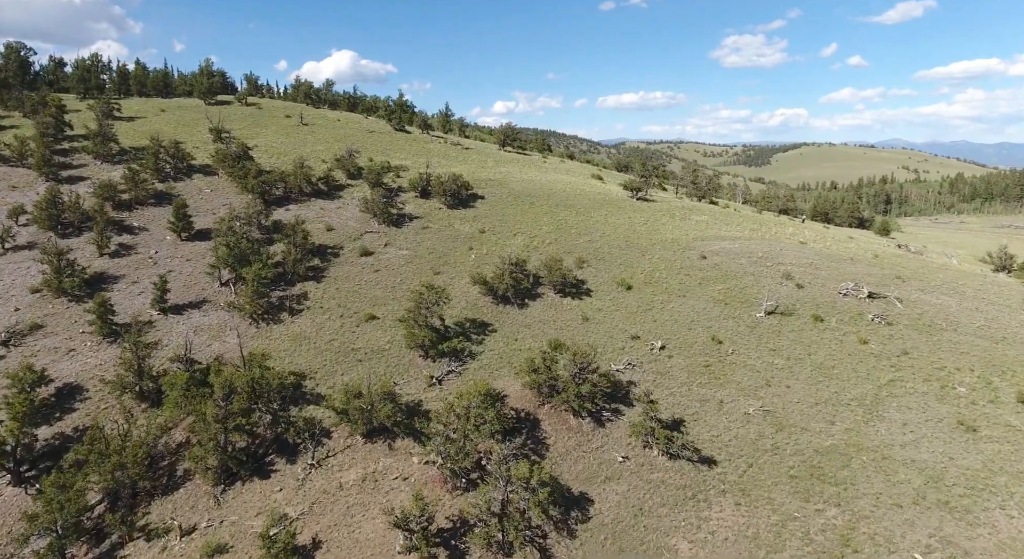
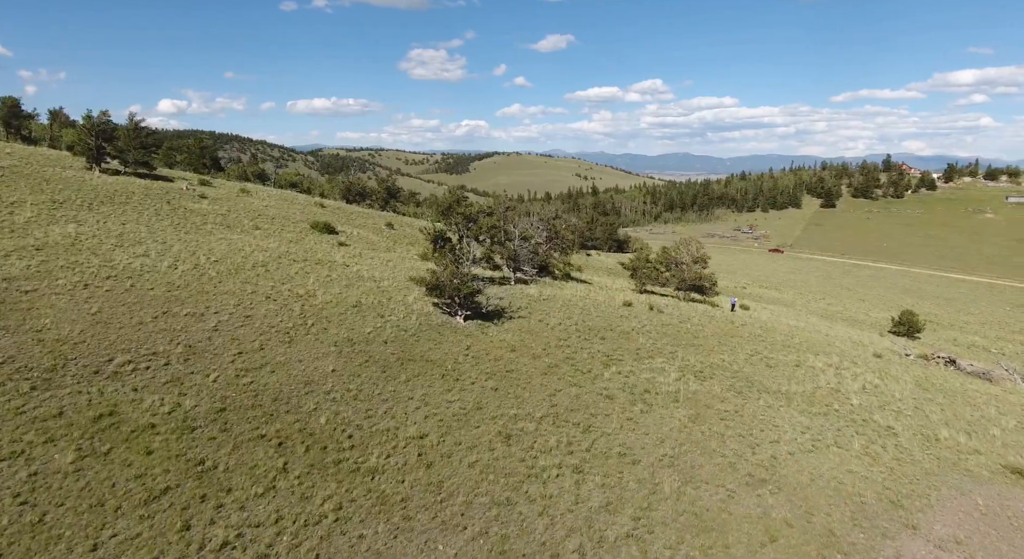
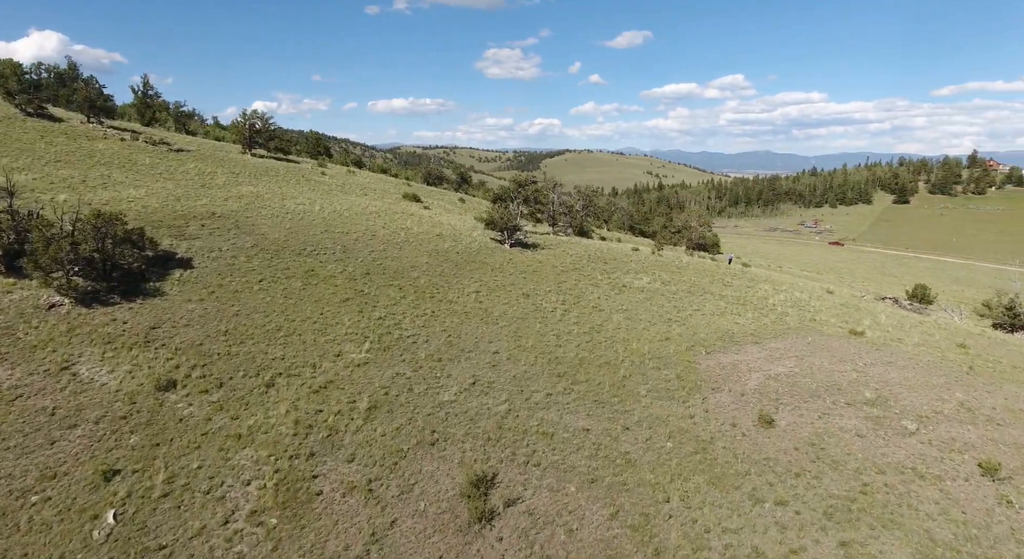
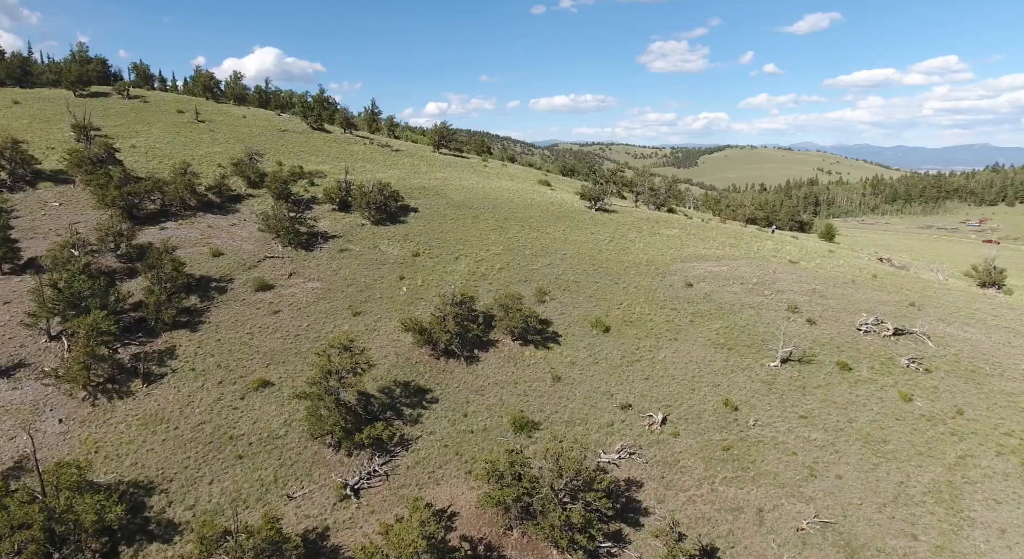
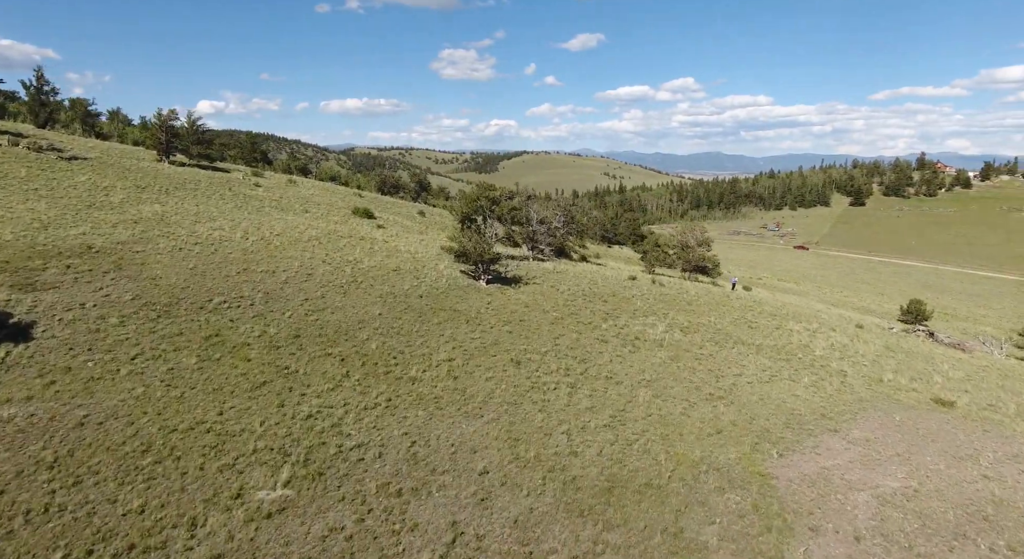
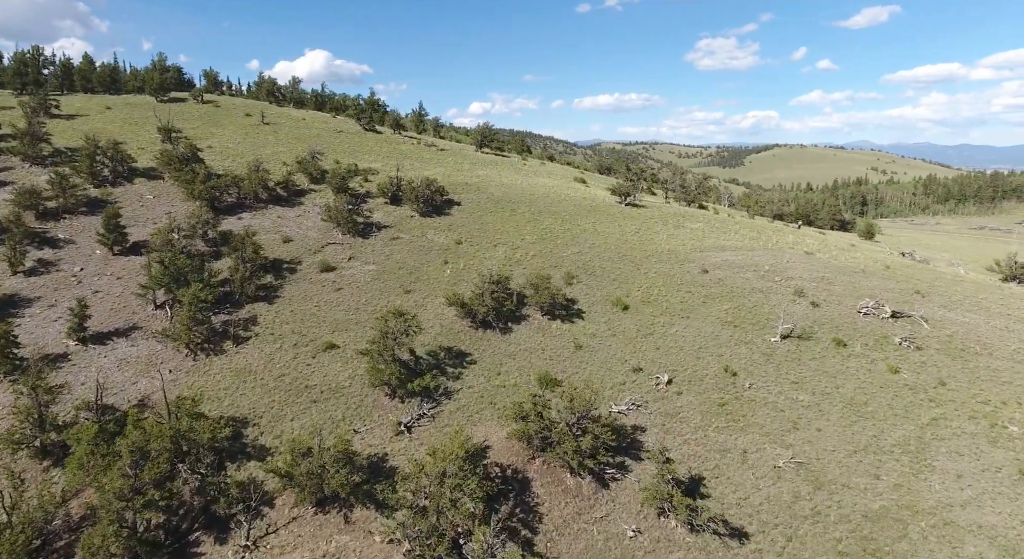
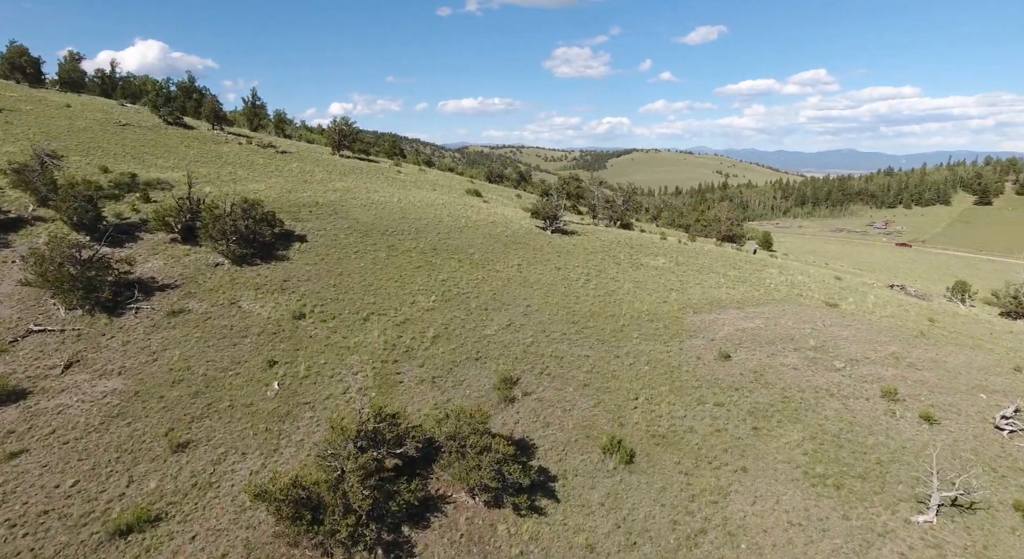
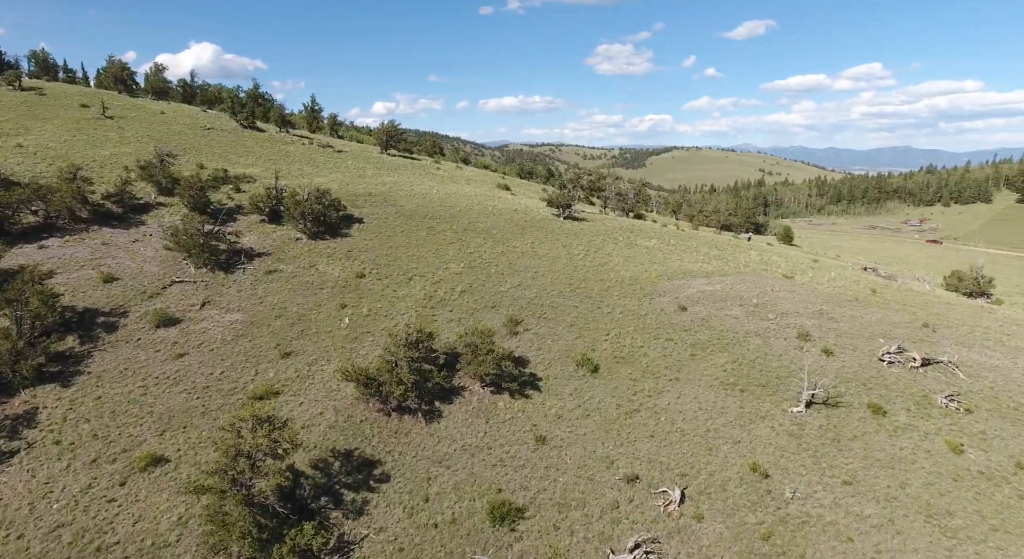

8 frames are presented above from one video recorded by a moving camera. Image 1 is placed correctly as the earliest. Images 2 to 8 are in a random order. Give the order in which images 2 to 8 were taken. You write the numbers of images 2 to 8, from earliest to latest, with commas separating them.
6, 4, 8, 7, 3, 5, 2
